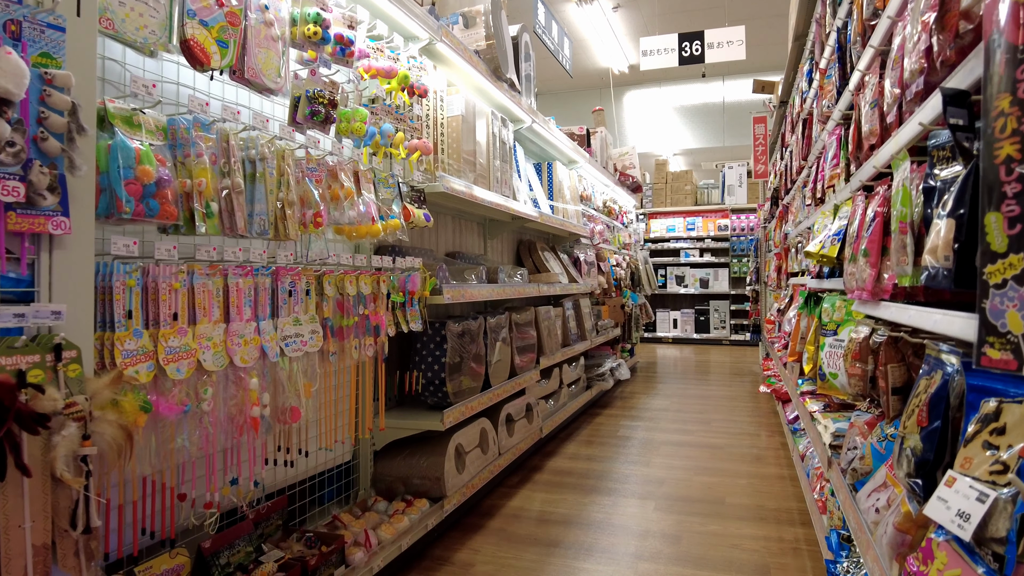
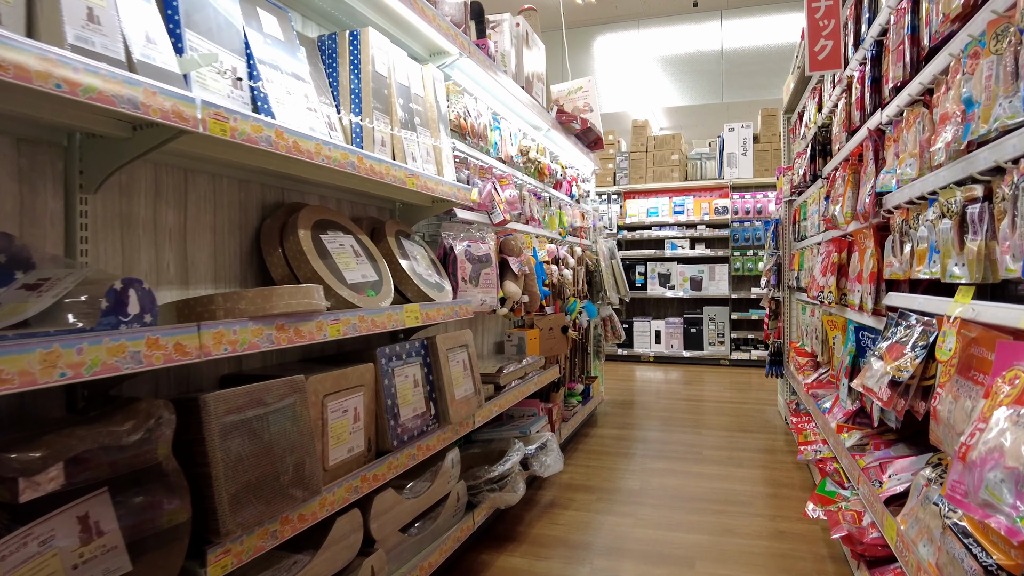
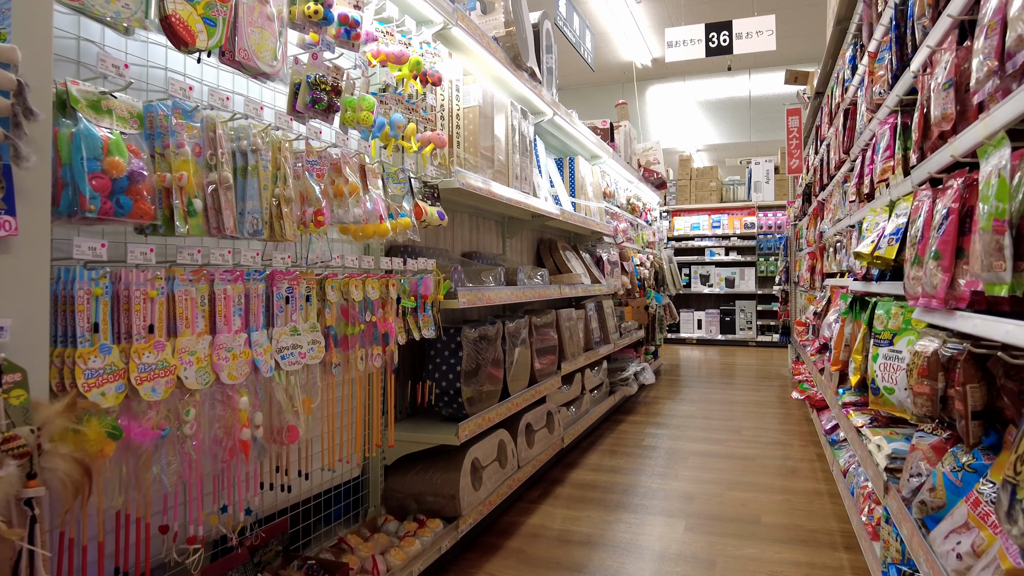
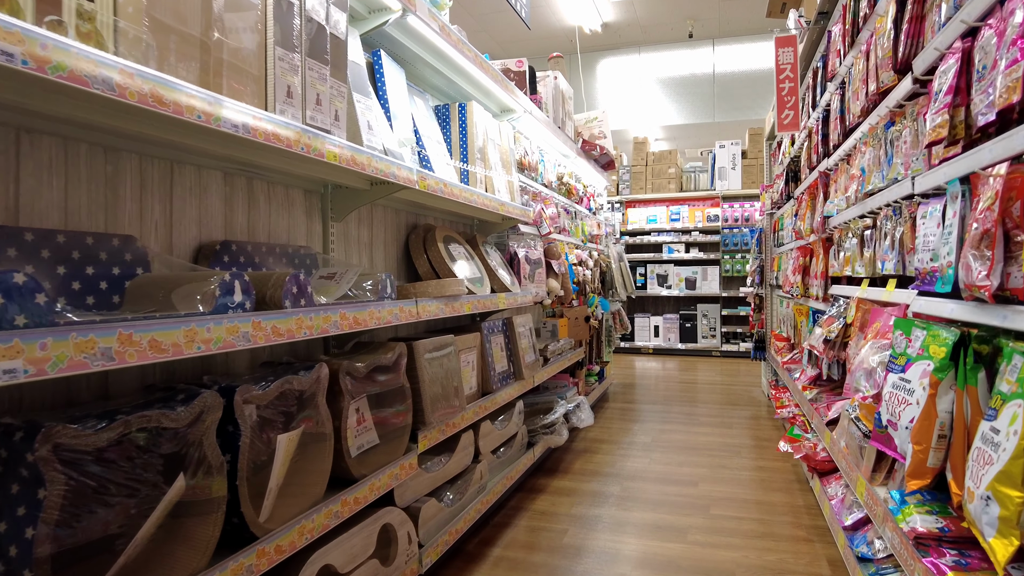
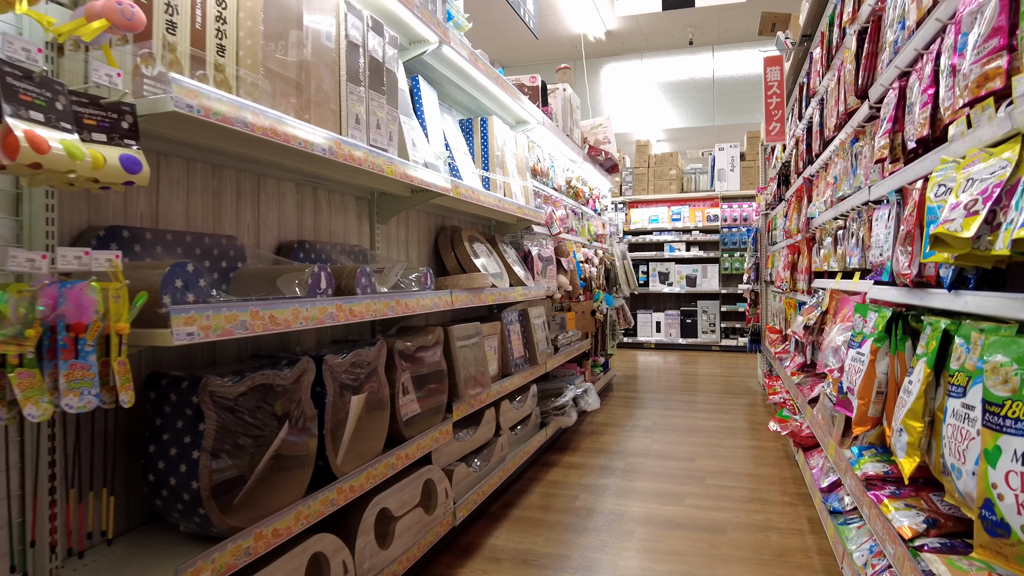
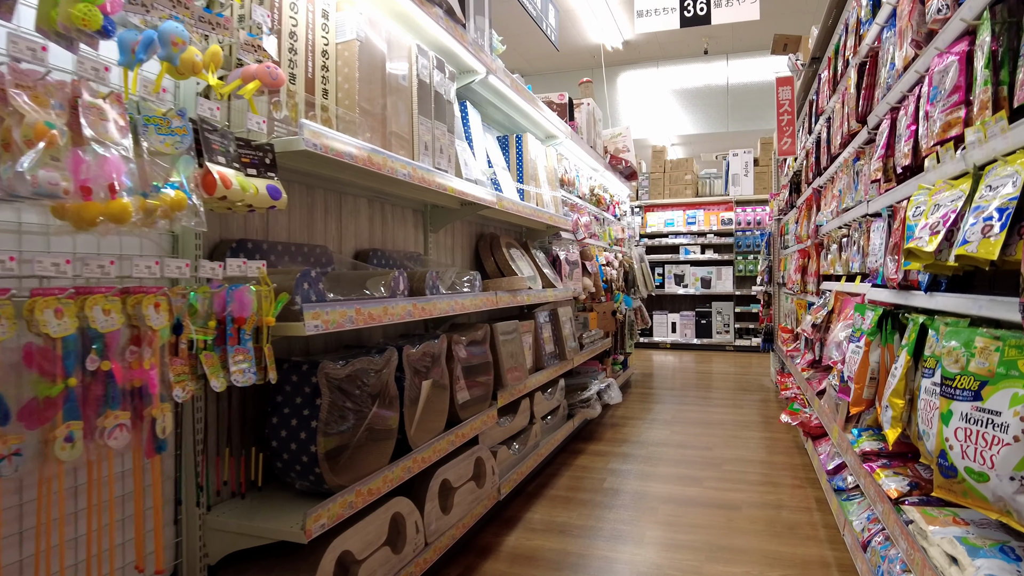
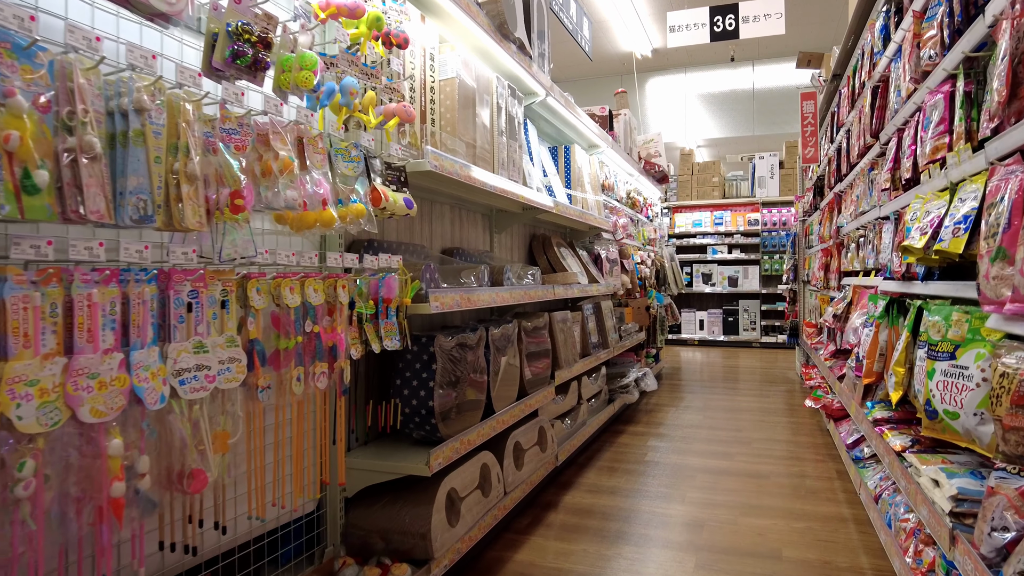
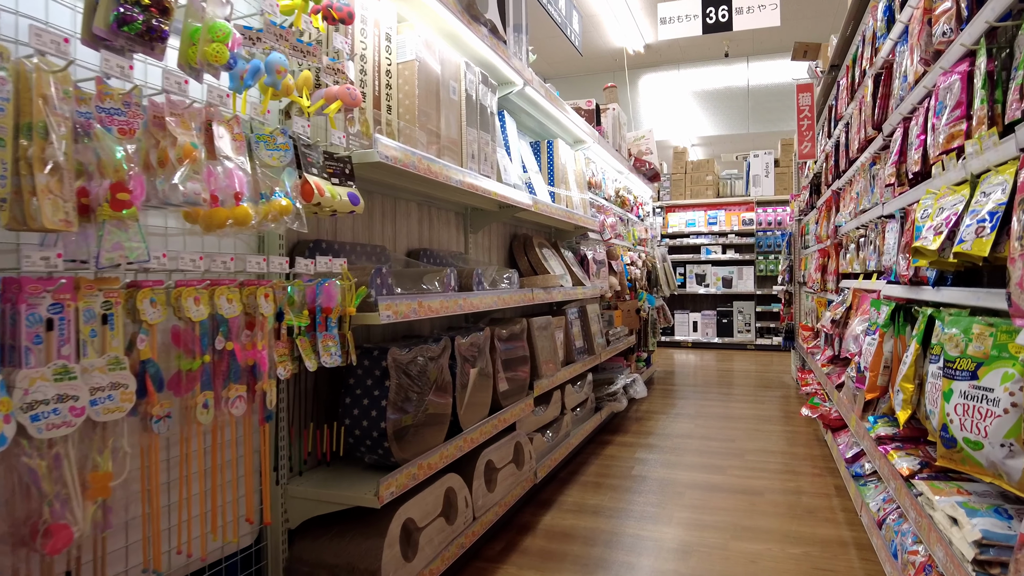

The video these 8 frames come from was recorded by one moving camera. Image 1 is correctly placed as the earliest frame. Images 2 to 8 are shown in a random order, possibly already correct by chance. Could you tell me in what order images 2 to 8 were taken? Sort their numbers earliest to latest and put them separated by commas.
3, 7, 8, 6, 5, 4, 2
